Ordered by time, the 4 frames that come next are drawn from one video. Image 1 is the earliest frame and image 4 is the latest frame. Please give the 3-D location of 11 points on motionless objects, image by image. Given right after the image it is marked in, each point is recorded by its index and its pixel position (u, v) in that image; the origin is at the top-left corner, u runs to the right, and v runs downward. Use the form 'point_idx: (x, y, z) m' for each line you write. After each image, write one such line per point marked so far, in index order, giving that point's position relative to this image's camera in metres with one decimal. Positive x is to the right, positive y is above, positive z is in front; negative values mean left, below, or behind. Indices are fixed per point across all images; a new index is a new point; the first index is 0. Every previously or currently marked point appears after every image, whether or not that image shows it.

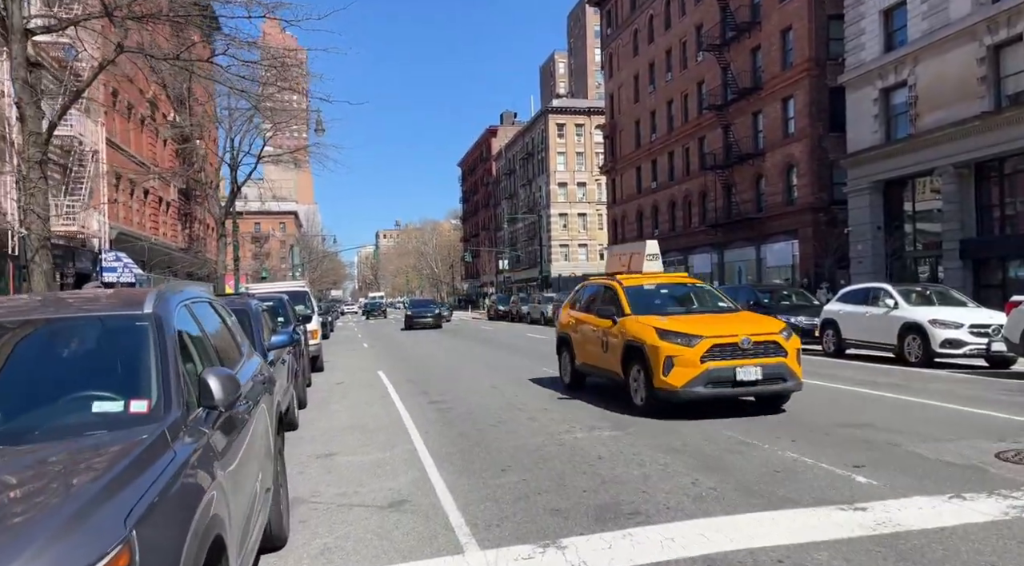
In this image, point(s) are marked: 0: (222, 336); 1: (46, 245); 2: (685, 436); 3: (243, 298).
0: (-2.0, -0.3, +4.7) m
1: (-6.6, +0.5, +9.8) m
2: (+1.8, -1.6, +7.5) m
3: (-3.4, -0.2, +8.9) m
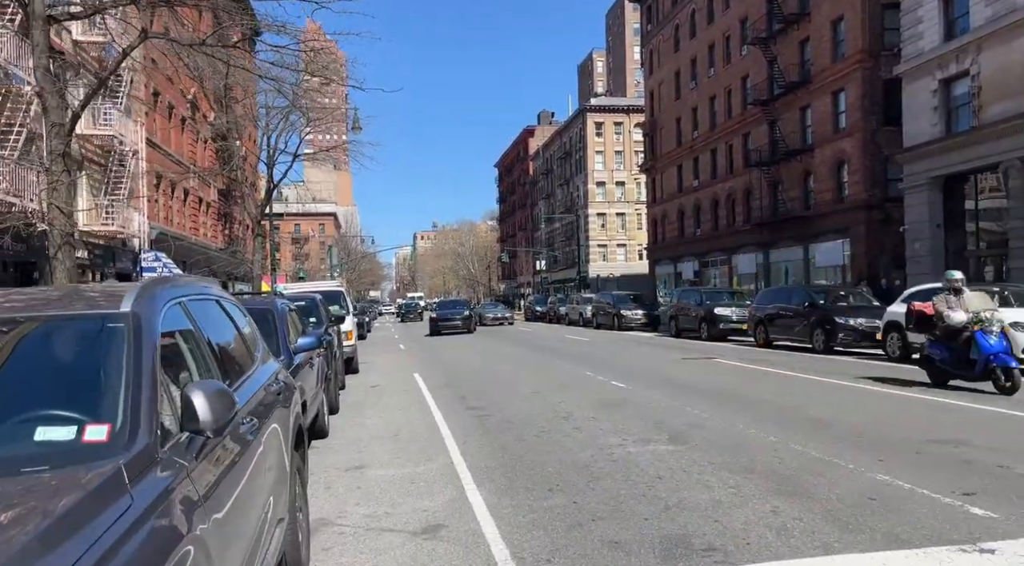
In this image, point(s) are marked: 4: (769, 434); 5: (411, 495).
0: (-1.6, -0.3, +4.1) m
1: (-6.0, +0.6, +9.4) m
2: (+2.3, -1.6, +6.6) m
3: (-2.9, -0.2, +8.4) m
4: (+2.7, -1.6, +7.4) m
5: (-0.9, -1.8, +6.0) m
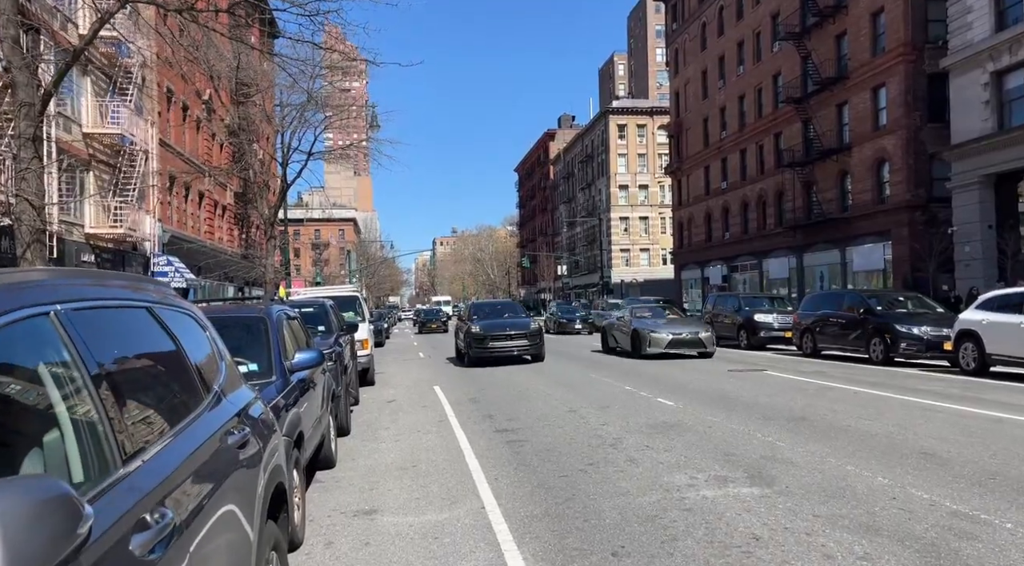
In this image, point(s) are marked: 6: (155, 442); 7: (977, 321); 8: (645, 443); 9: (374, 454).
0: (-1.4, -0.3, +2.8) m
1: (-5.5, +0.5, +8.2) m
2: (+2.6, -1.6, +5.2) m
3: (-2.5, -0.2, +7.1) m
4: (+3.1, -1.6, +5.9) m
5: (-0.5, -1.8, +4.7) m
6: (-1.2, -0.5, +2.3) m
7: (+9.0, -0.7, +13.6) m
8: (+1.5, -1.8, +7.8) m
9: (-1.6, -2.0, +8.2) m
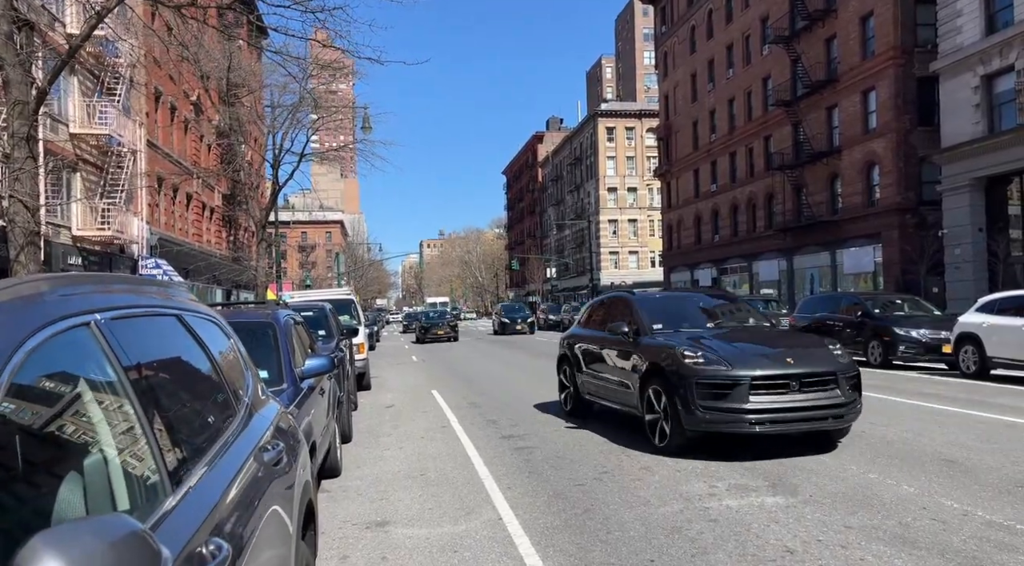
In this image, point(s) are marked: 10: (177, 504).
0: (-1.2, -0.3, +2.6) m
1: (-5.4, +0.5, +8.0) m
2: (+2.8, -1.7, +5.1) m
3: (-2.4, -0.2, +6.9) m
4: (+3.2, -1.7, +5.8) m
5: (-0.4, -1.9, +4.5) m
6: (-1.0, -0.6, +2.1) m
7: (+9.0, -0.8, +13.6) m
8: (+1.6, -1.8, +7.6) m
9: (-1.5, -2.0, +8.0) m
10: (-0.9, -0.6, +1.9) m
